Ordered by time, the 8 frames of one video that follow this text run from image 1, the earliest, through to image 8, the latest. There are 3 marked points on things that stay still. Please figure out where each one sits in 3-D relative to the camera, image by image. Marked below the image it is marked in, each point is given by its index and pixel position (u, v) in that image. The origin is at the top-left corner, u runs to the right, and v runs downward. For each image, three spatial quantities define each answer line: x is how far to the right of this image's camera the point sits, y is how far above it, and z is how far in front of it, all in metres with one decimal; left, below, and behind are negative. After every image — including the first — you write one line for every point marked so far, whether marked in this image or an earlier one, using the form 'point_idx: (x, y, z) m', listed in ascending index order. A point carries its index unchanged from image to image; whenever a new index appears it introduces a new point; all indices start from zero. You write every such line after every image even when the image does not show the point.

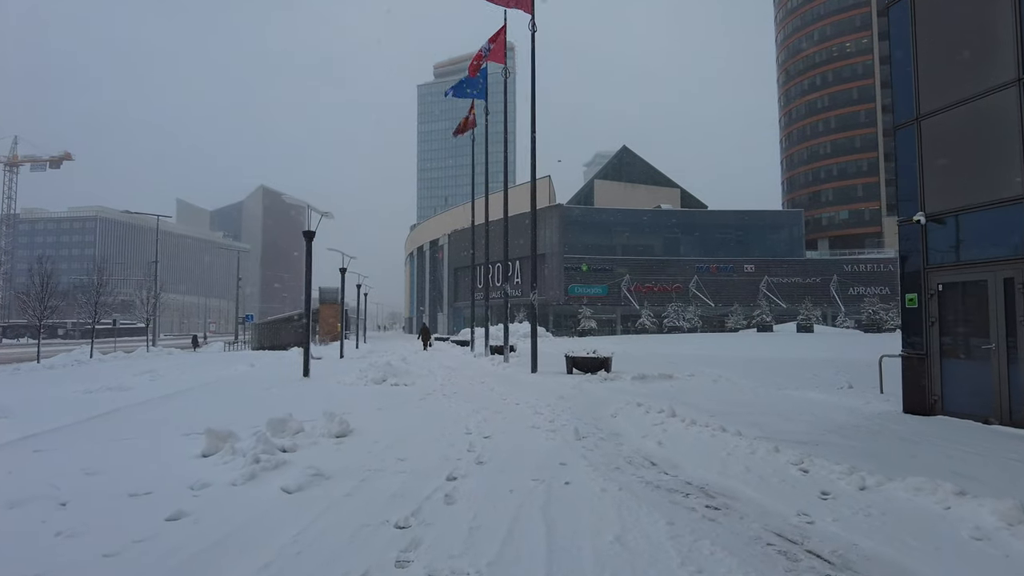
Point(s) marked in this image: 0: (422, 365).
0: (-2.8, -2.3, +19.2) m
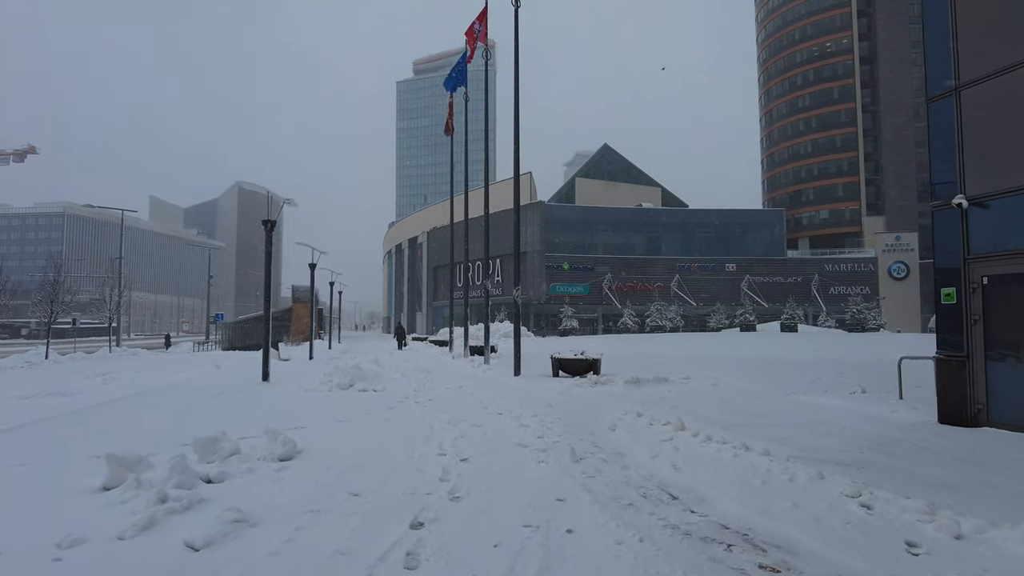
0: (-3.3, -2.2, +17.8) m
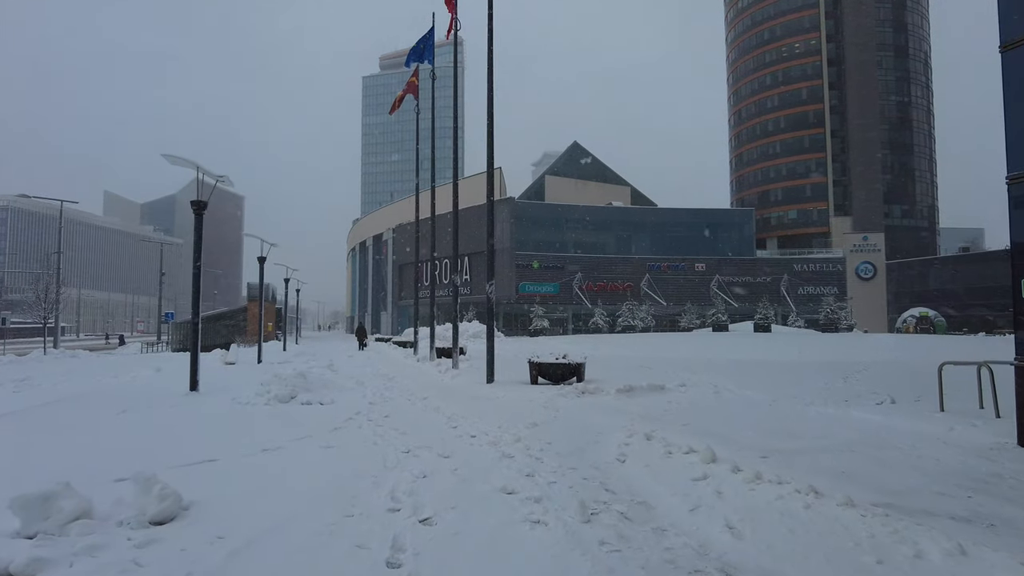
0: (-4.0, -2.1, +15.7) m
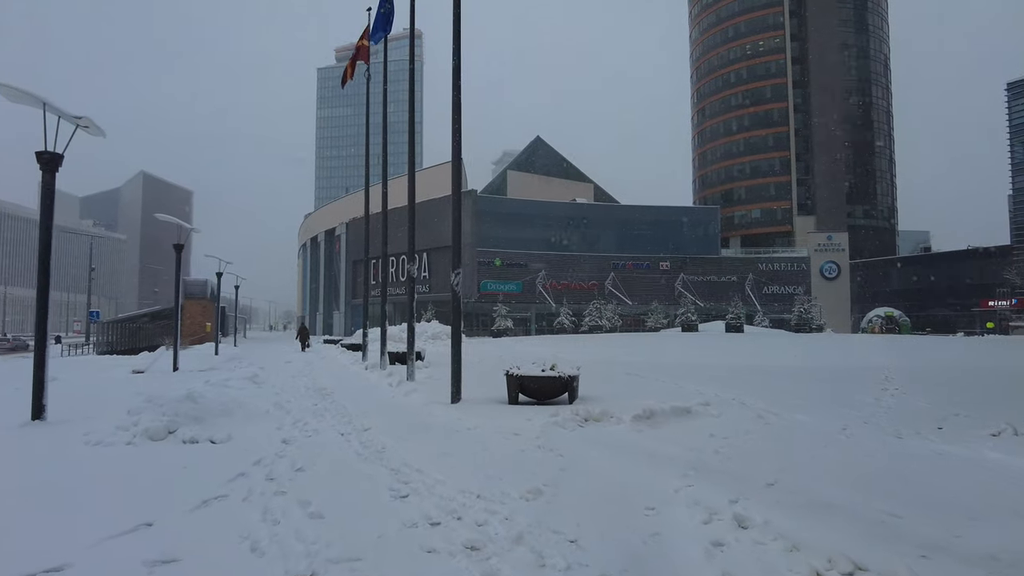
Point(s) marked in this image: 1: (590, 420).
0: (-4.5, -1.9, +12.2) m
1: (+1.0, -1.7, +8.4) m
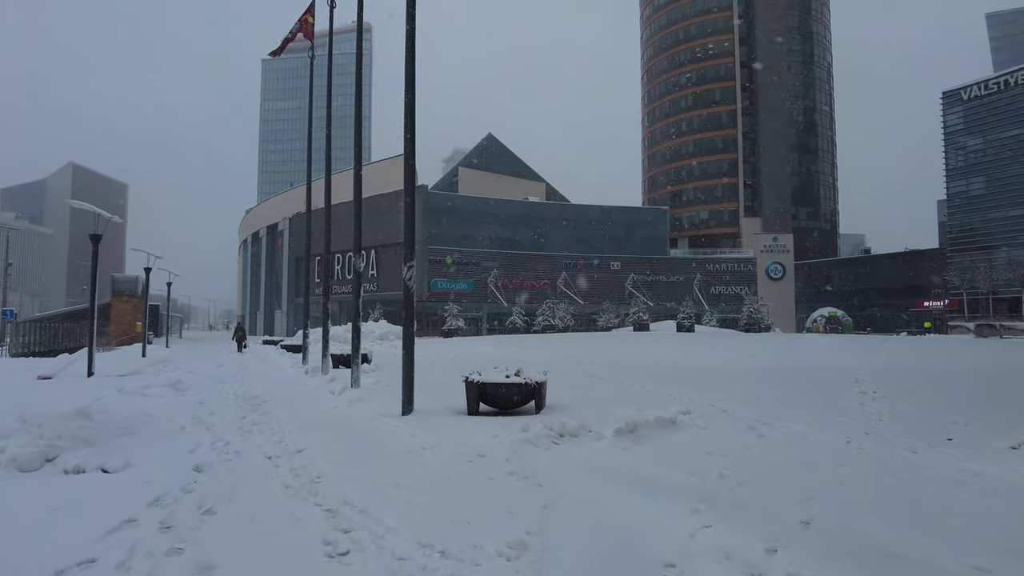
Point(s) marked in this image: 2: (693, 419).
0: (-5.2, -1.8, +10.7) m
1: (+0.6, -1.6, +7.3) m
2: (+2.4, -1.7, +8.6) m
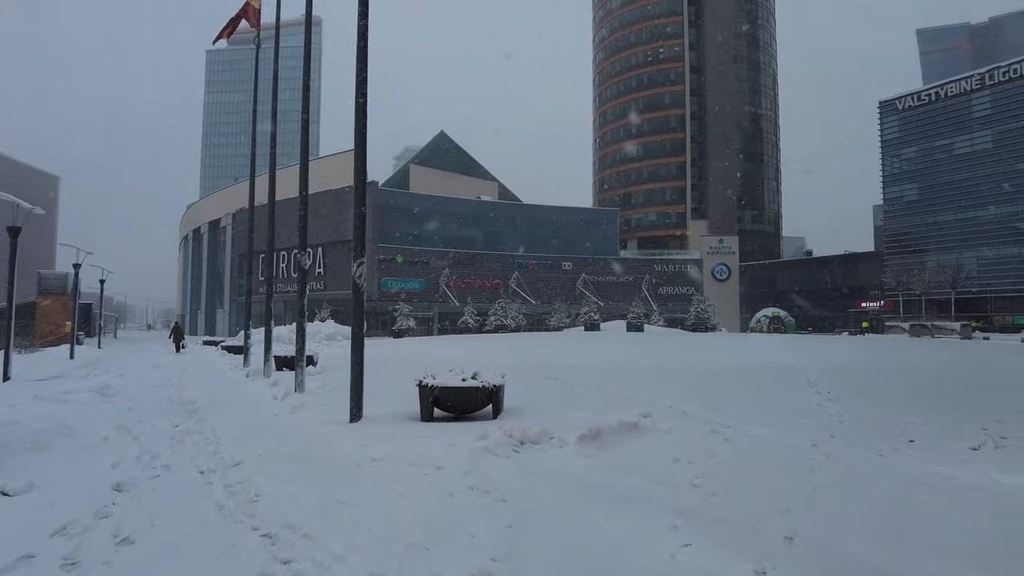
0: (-5.9, -1.8, +9.8) m
1: (+0.1, -1.6, +6.9) m
2: (+1.8, -1.7, +8.3) m
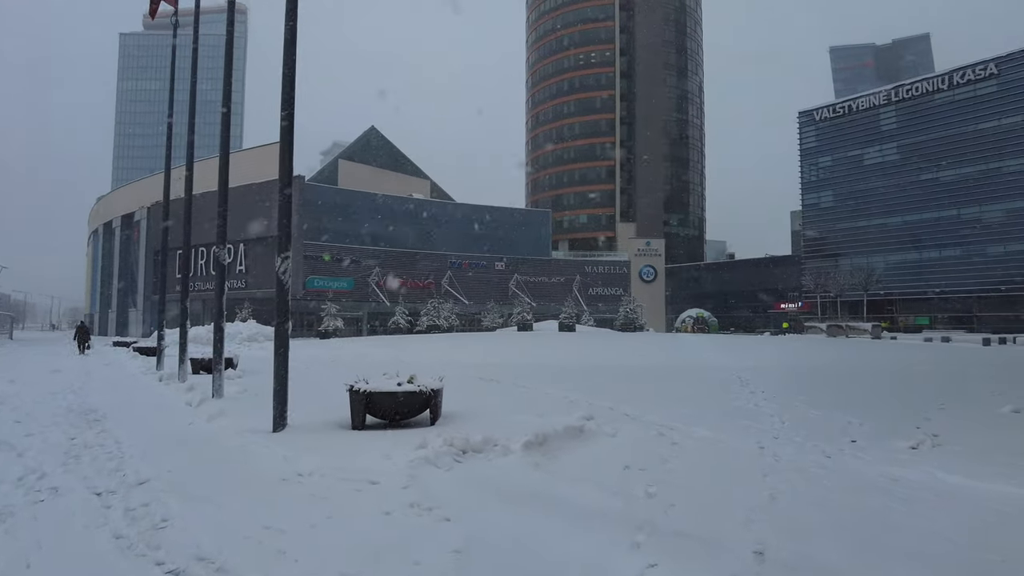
0: (-6.8, -1.7, +8.7) m
1: (-0.4, -1.6, +6.4) m
2: (+1.1, -1.7, +8.1) m
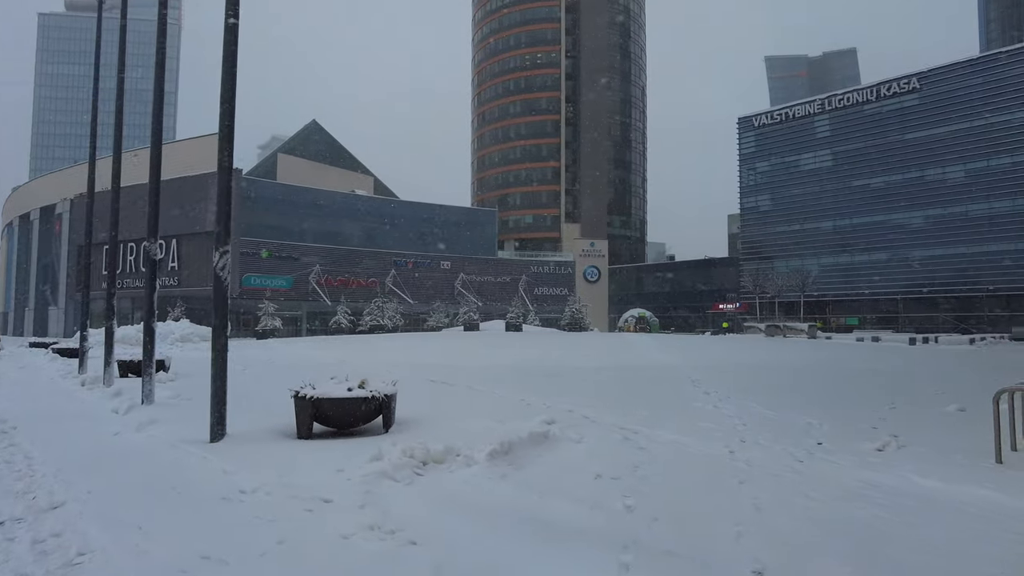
0: (-7.3, -1.7, +7.7) m
1: (-0.8, -1.6, +6.0) m
2: (+0.6, -1.7, +7.7) m
